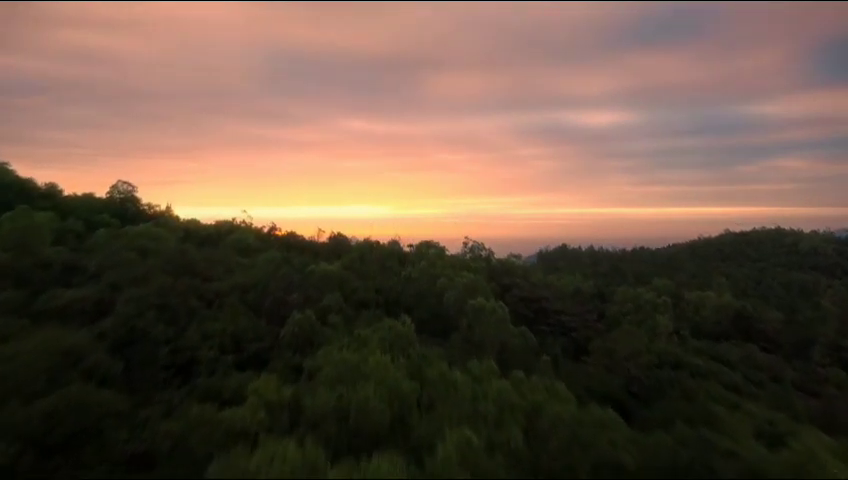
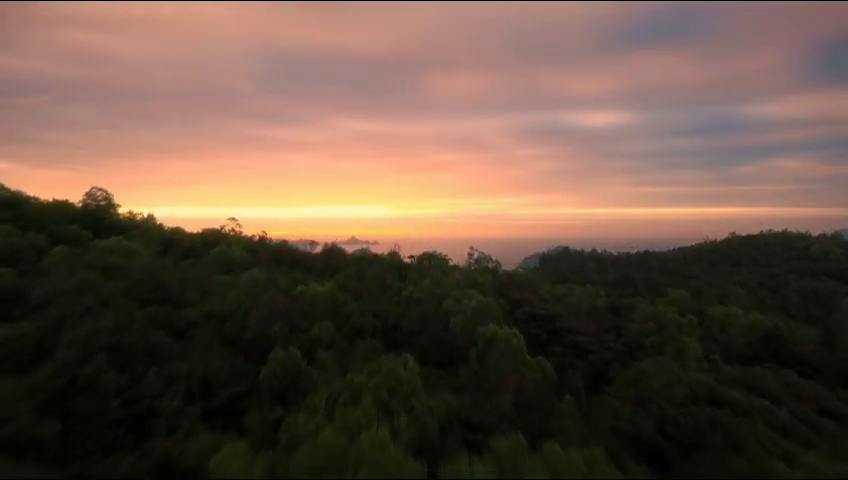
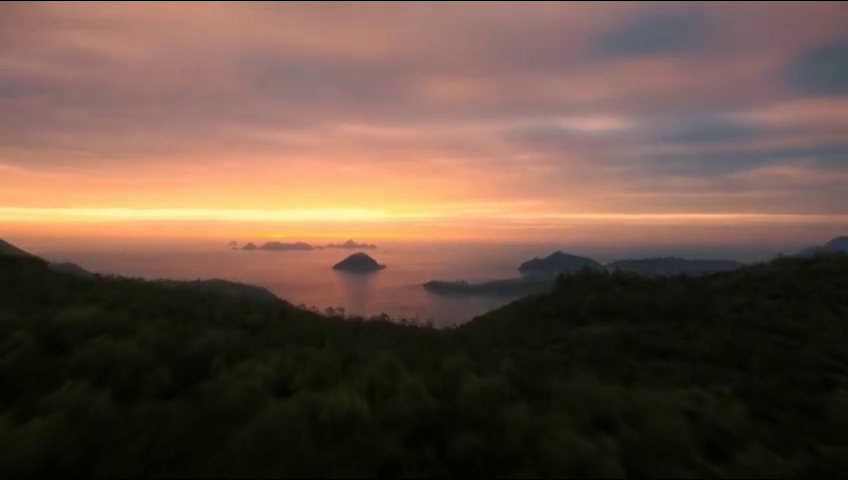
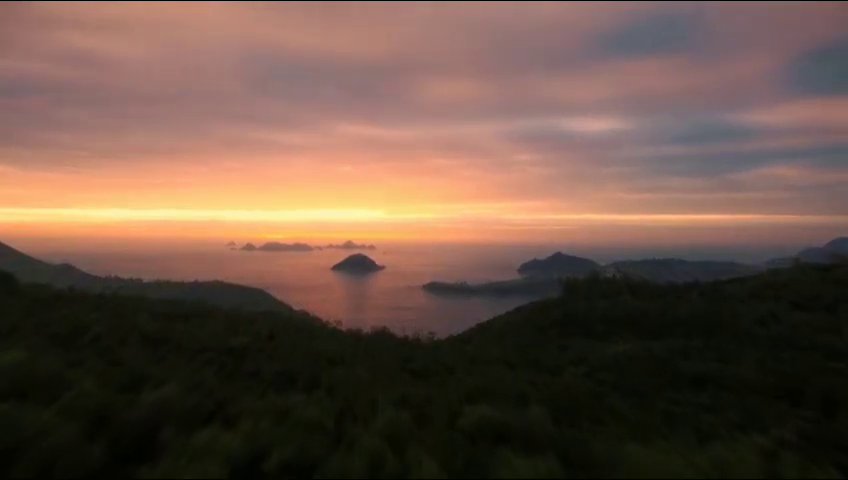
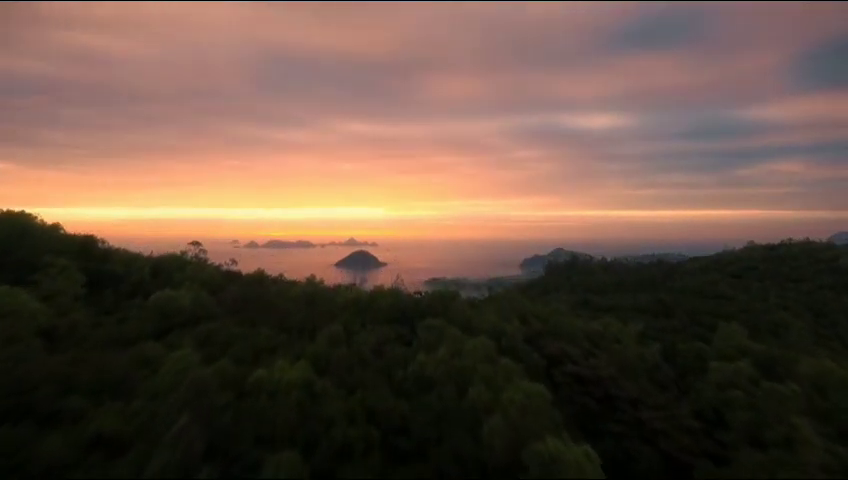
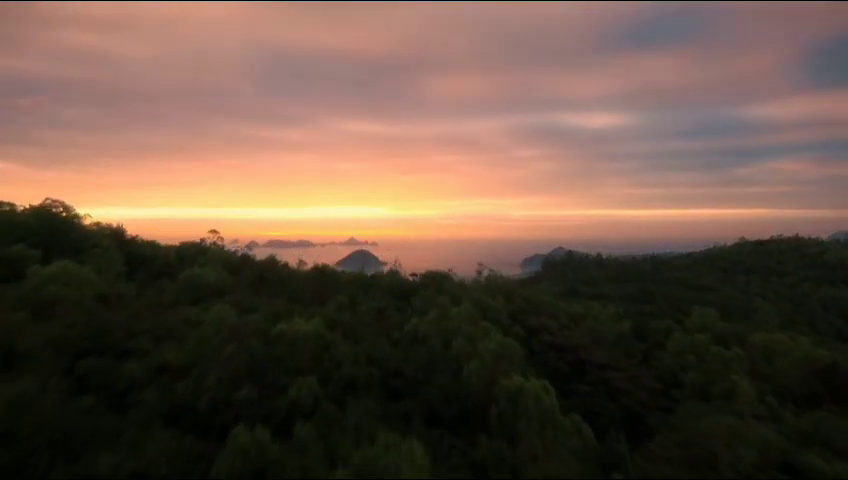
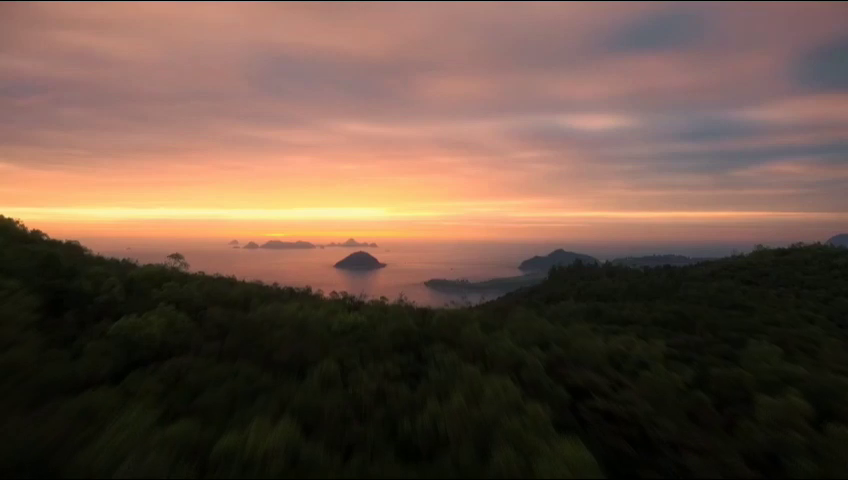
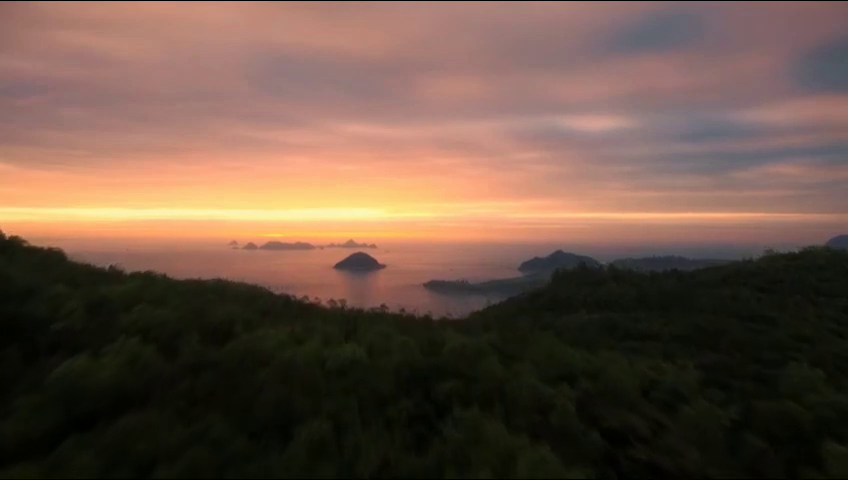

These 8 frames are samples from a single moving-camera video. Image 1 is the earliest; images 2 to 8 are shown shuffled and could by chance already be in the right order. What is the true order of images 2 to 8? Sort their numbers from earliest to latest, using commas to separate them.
2, 6, 5, 7, 8, 3, 4
